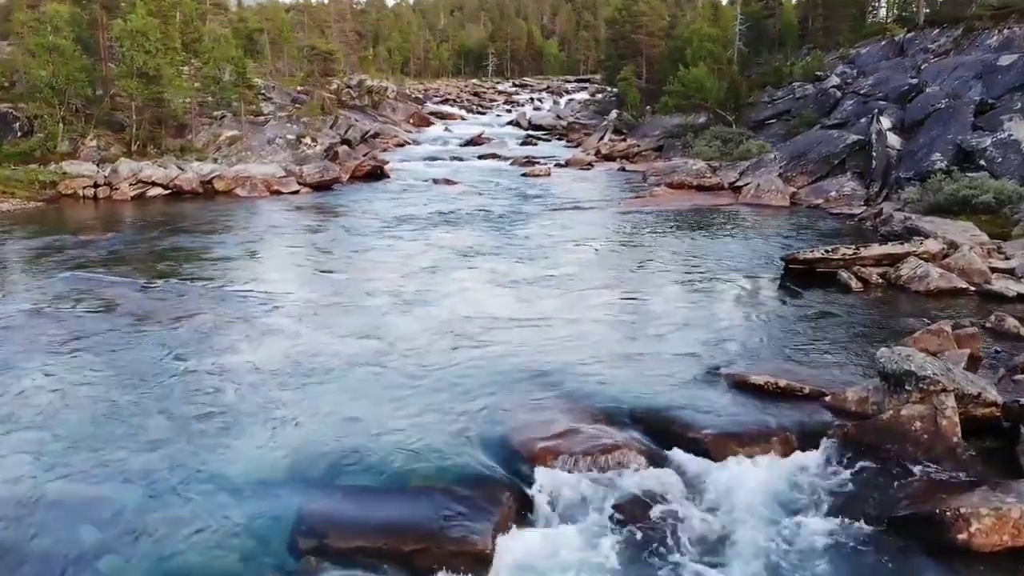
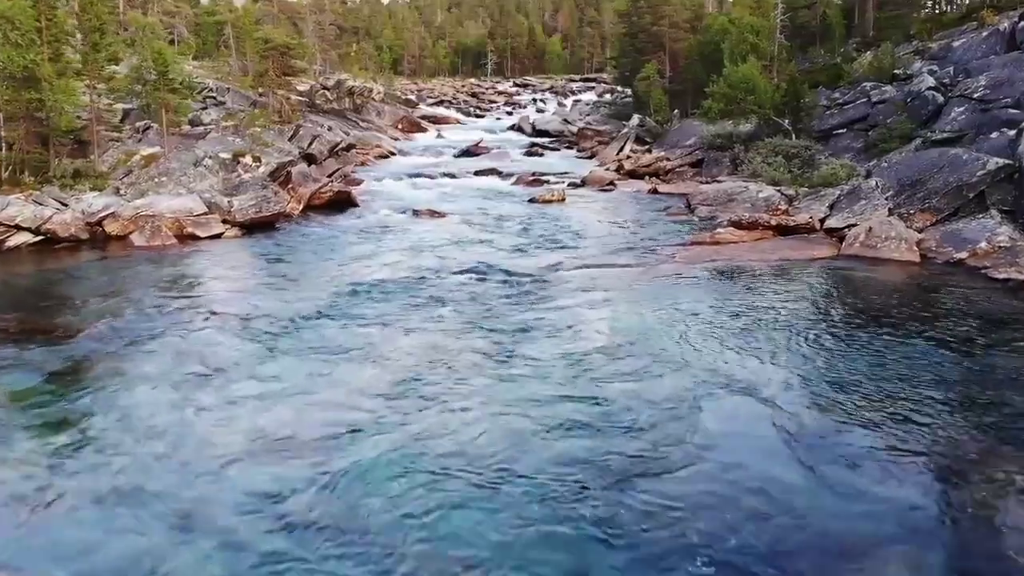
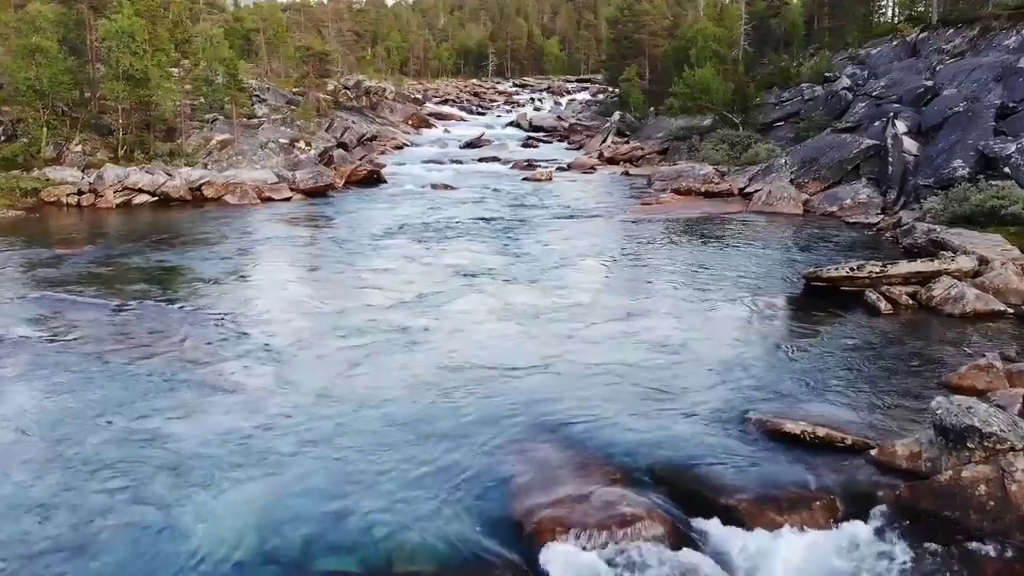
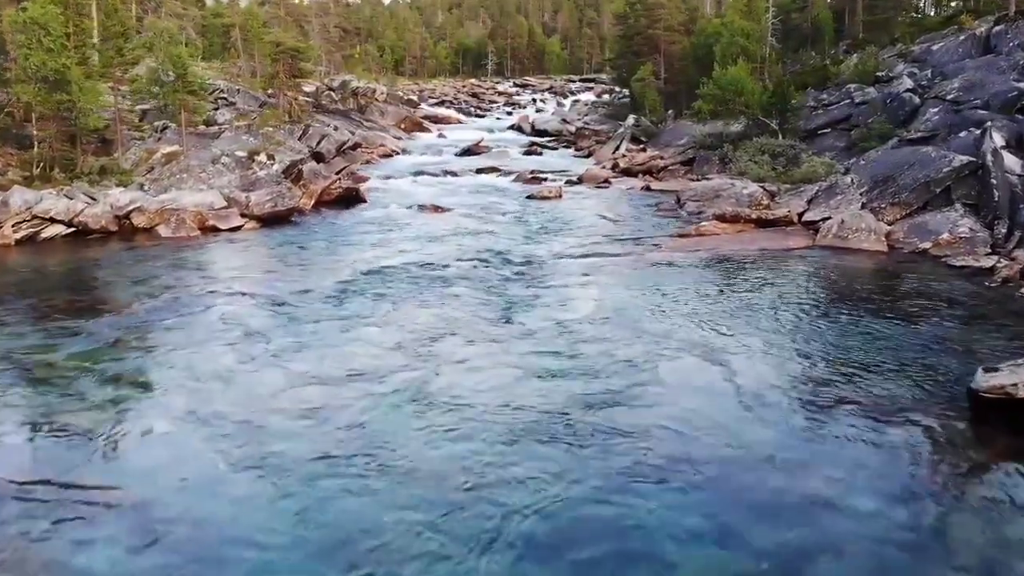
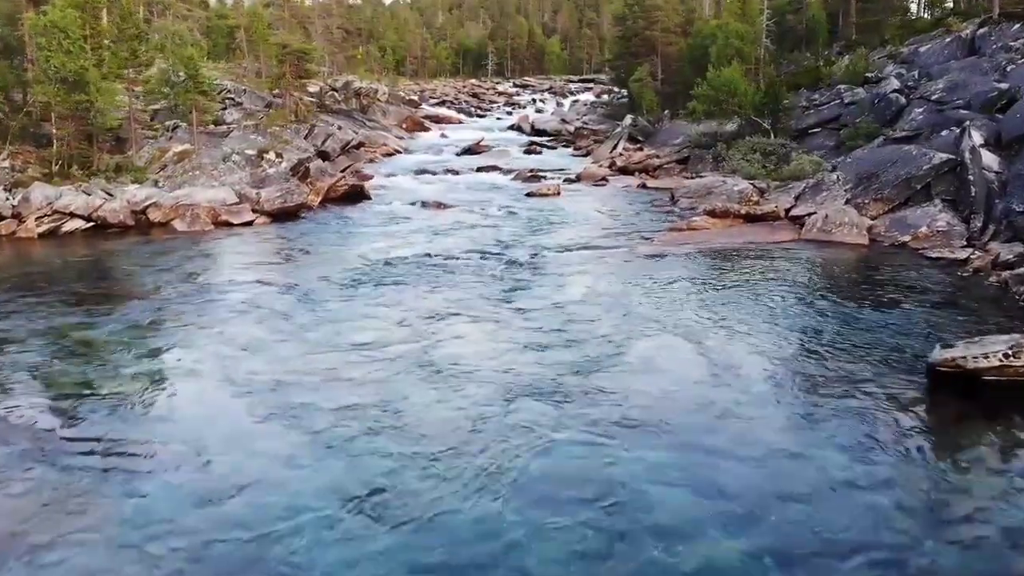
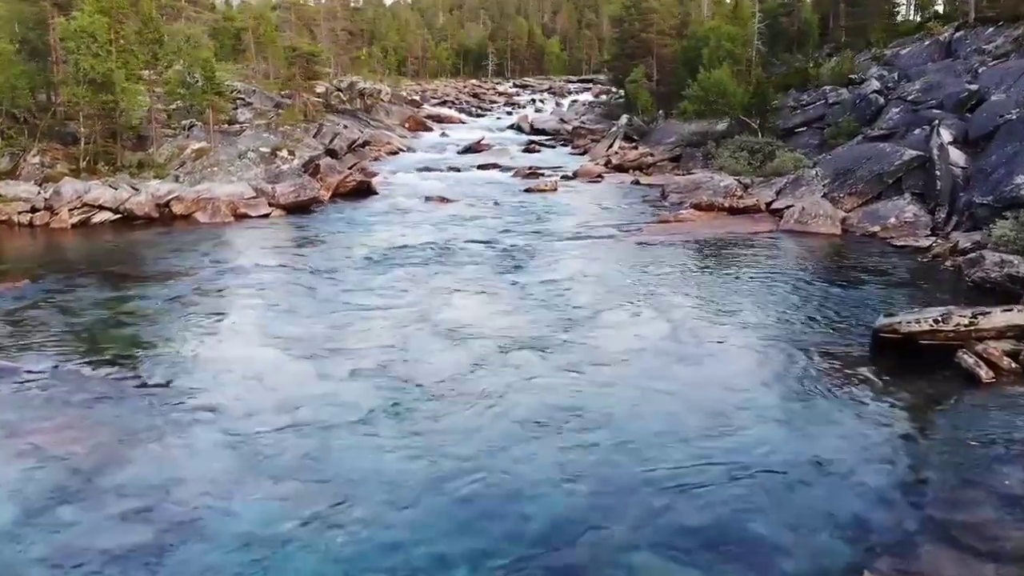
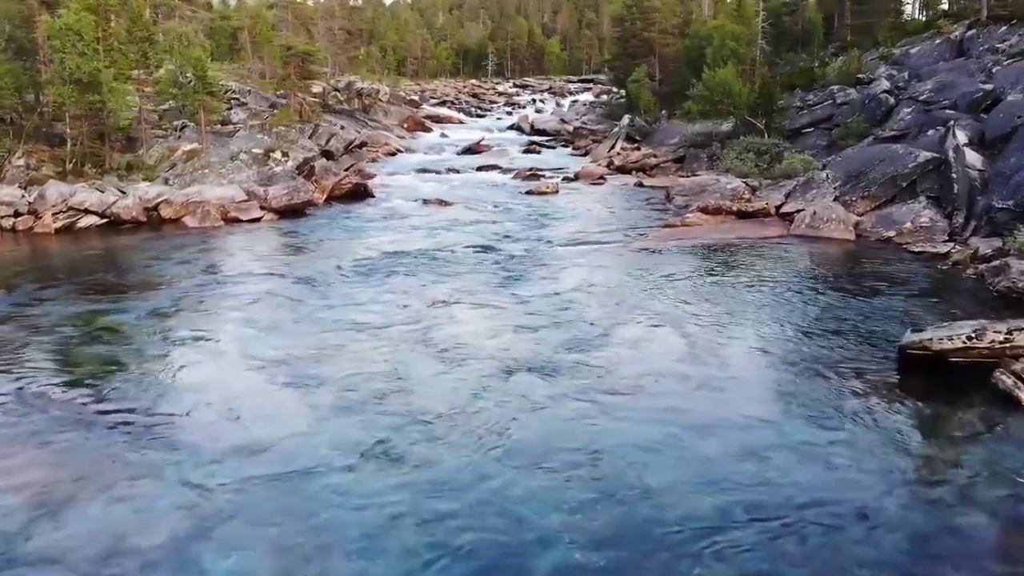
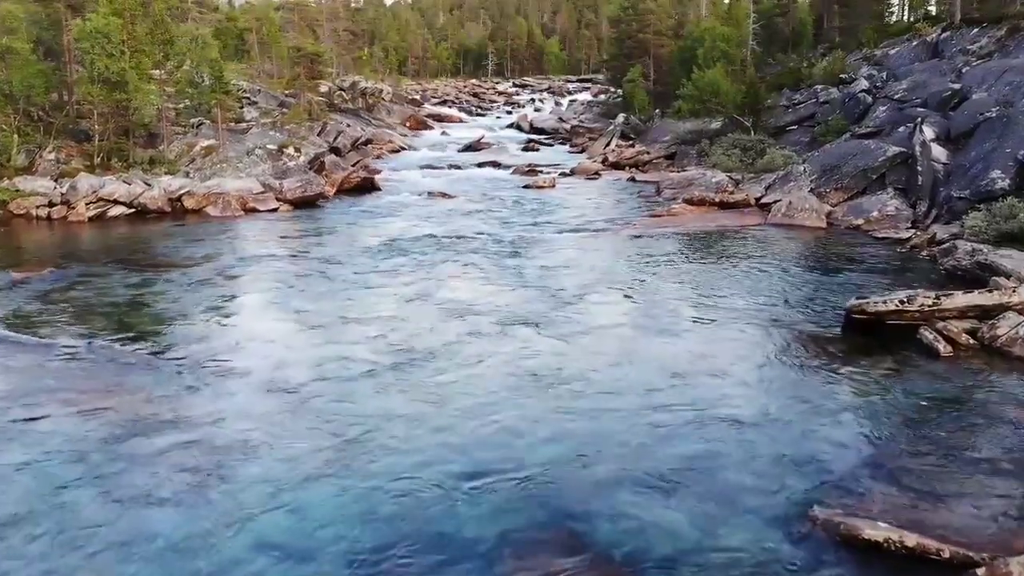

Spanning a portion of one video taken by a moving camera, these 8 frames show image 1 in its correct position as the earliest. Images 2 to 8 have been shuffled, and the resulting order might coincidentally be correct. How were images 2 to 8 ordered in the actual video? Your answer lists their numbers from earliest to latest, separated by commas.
3, 8, 6, 7, 5, 4, 2
